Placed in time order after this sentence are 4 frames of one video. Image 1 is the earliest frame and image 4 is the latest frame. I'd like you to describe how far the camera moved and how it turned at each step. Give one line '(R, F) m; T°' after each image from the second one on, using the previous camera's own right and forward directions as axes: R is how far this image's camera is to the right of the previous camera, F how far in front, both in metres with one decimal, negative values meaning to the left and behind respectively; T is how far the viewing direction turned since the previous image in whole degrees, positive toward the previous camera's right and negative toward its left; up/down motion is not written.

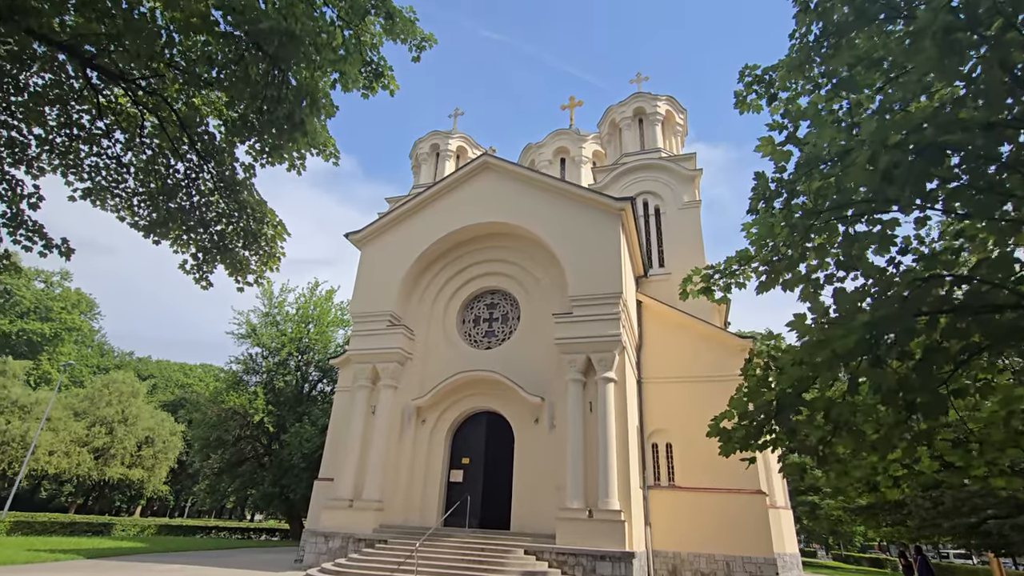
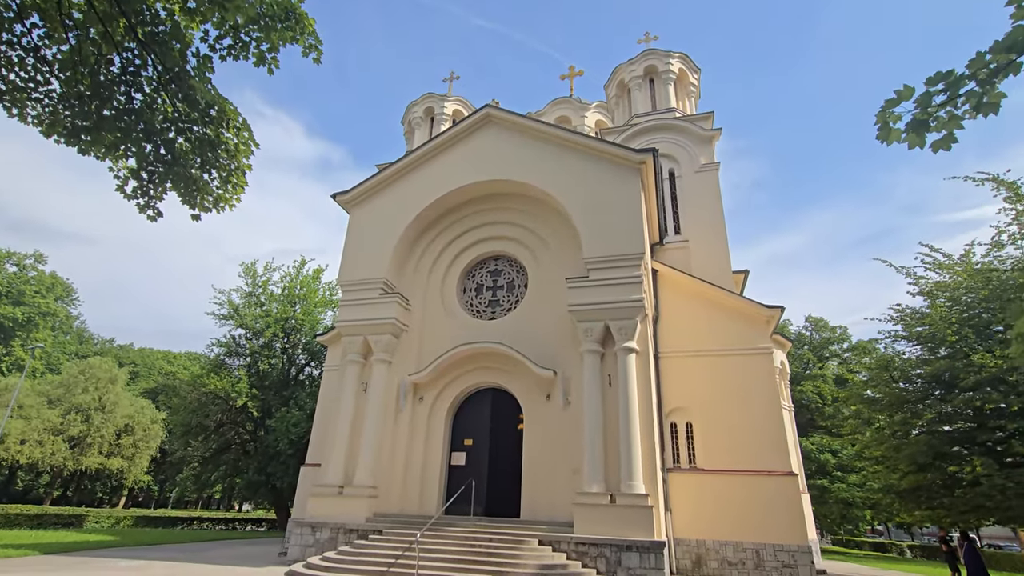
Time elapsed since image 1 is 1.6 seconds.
(-0.4, +1.4) m; +1°
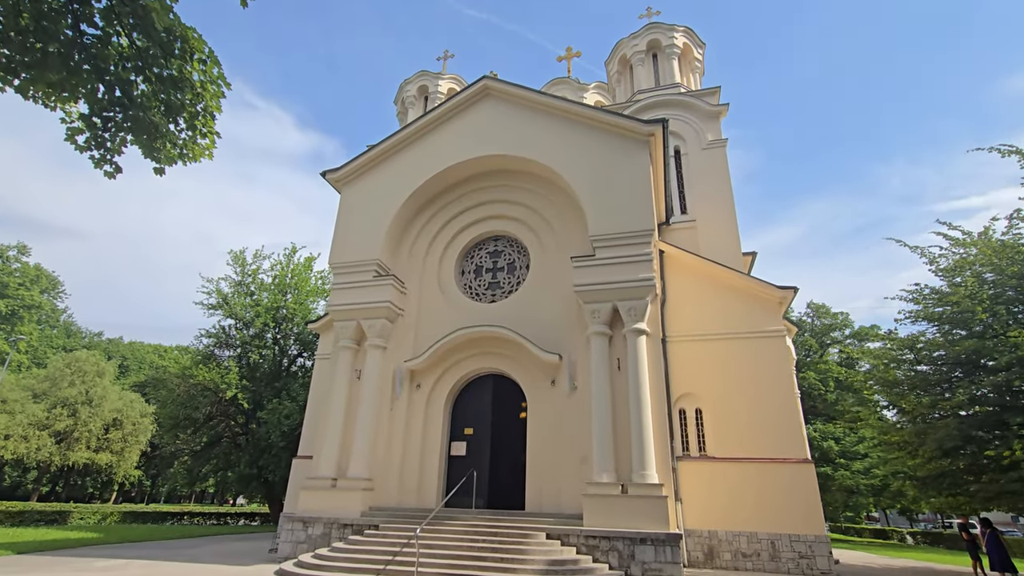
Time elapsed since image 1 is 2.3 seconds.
(-0.2, +0.7) m; +1°
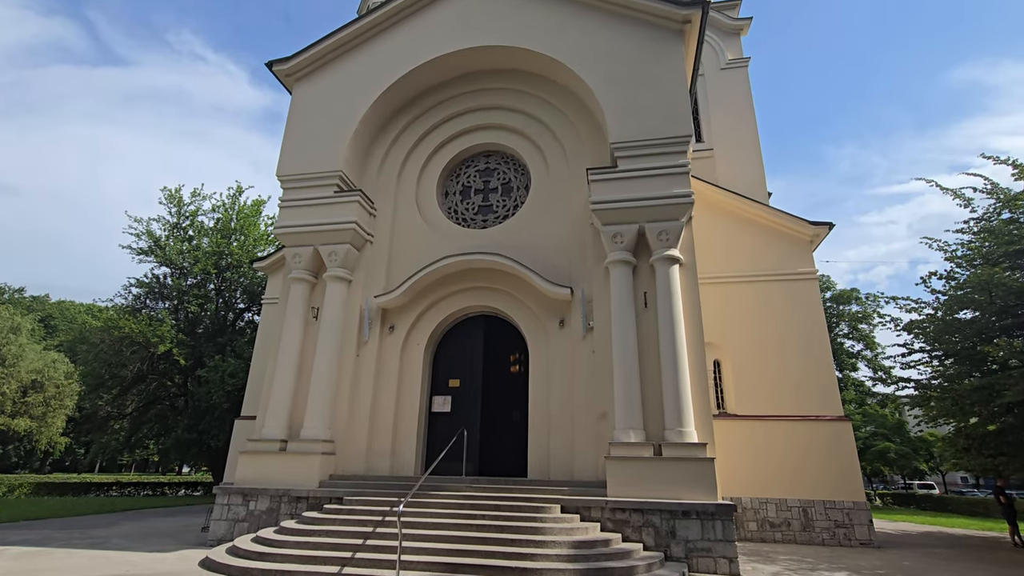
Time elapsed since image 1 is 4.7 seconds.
(-0.7, +2.3) m; +4°
